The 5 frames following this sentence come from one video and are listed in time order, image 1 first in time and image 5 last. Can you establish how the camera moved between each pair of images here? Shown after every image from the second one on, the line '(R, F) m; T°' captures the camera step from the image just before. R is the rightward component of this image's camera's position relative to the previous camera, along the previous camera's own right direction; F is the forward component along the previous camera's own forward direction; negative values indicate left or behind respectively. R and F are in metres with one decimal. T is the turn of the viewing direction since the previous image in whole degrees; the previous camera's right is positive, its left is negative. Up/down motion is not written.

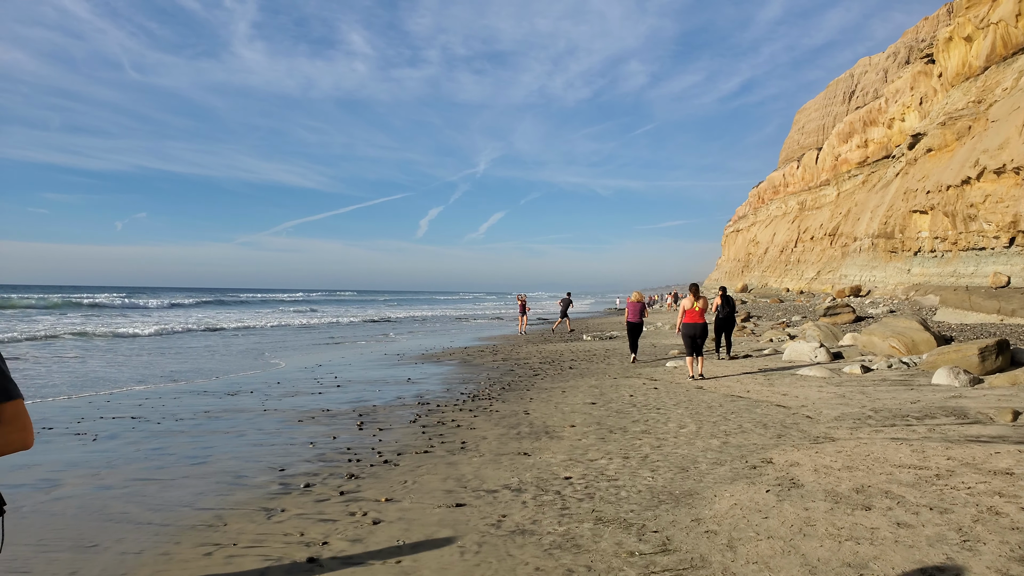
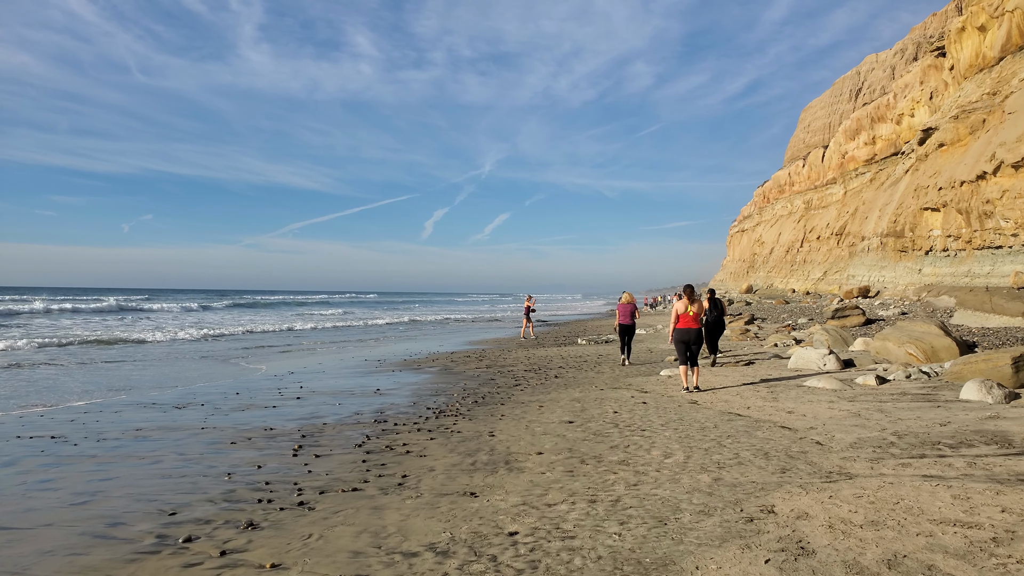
(+0.4, +1.1) m; 0°
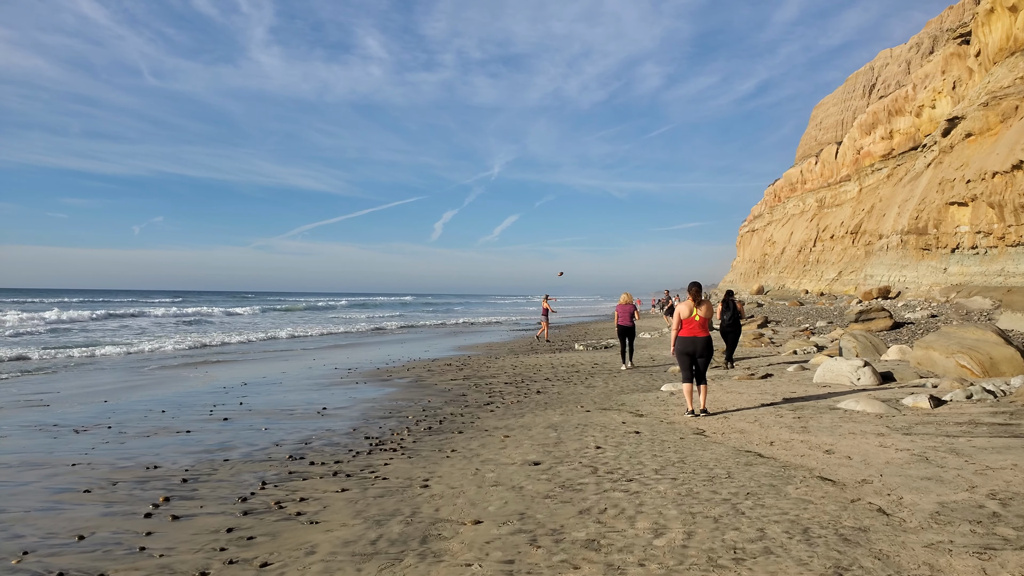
(+0.4, +1.8) m; -1°
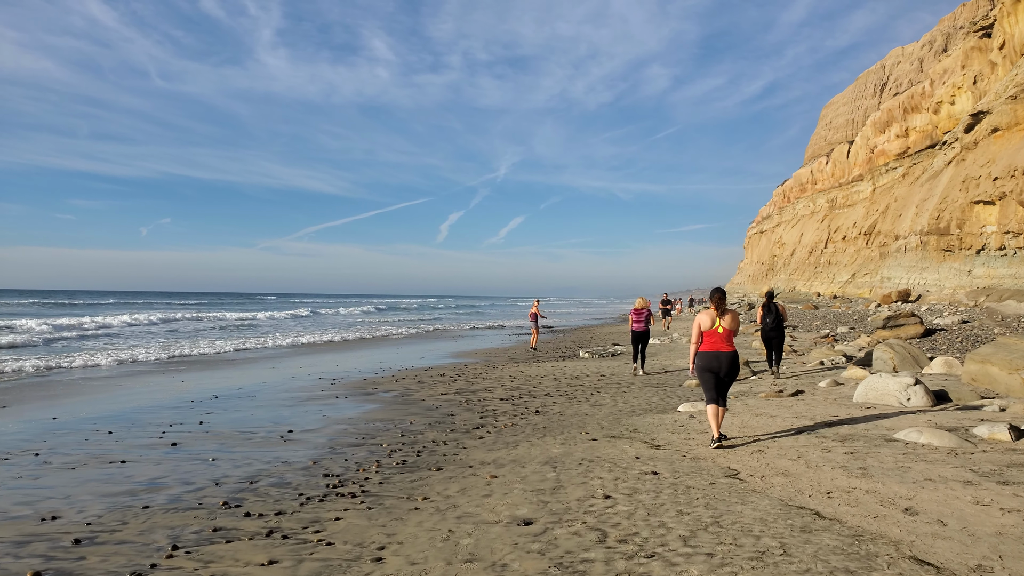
(+0.1, +1.3) m; 0°
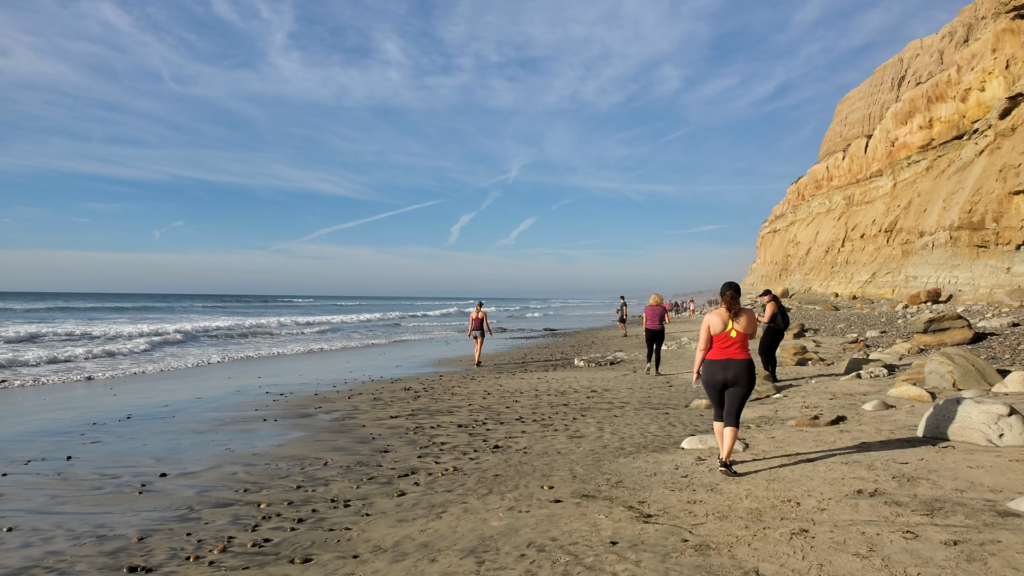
(+0.5, +2.1) m; -1°
